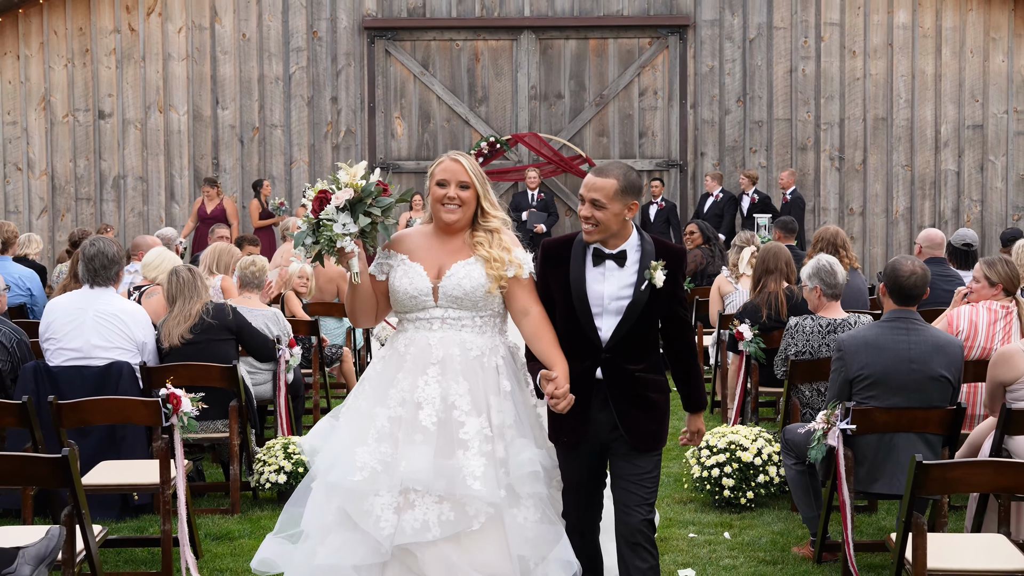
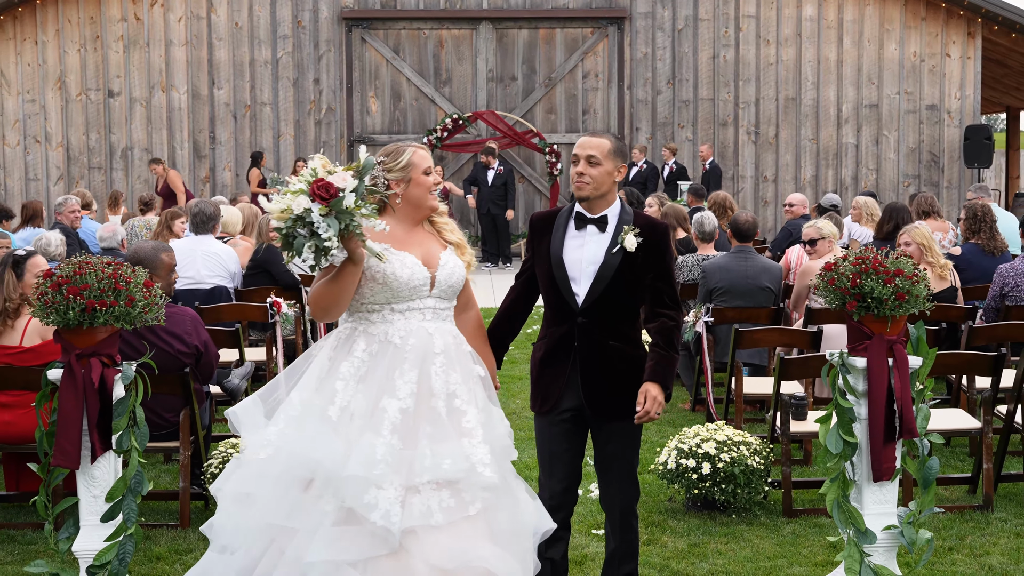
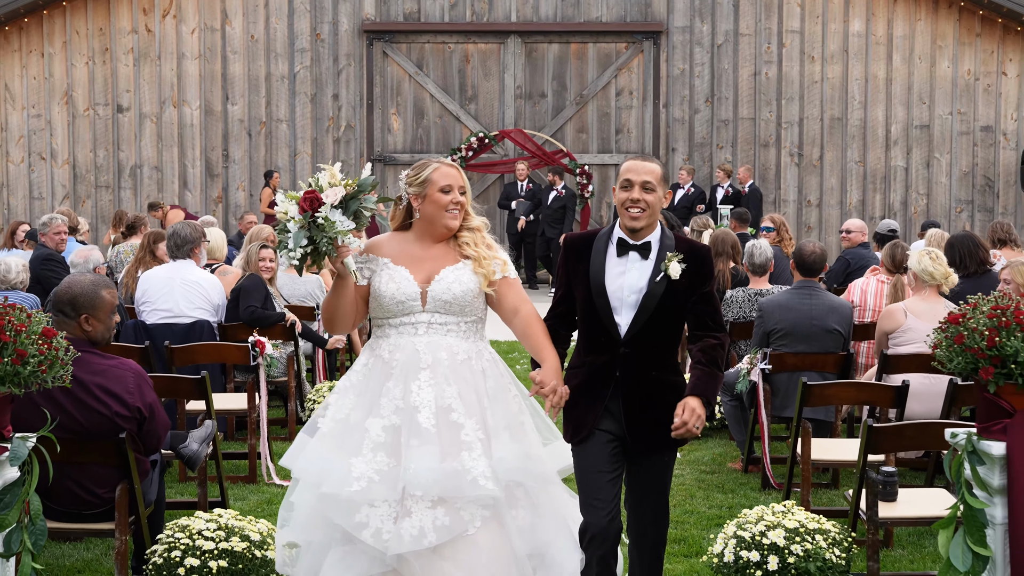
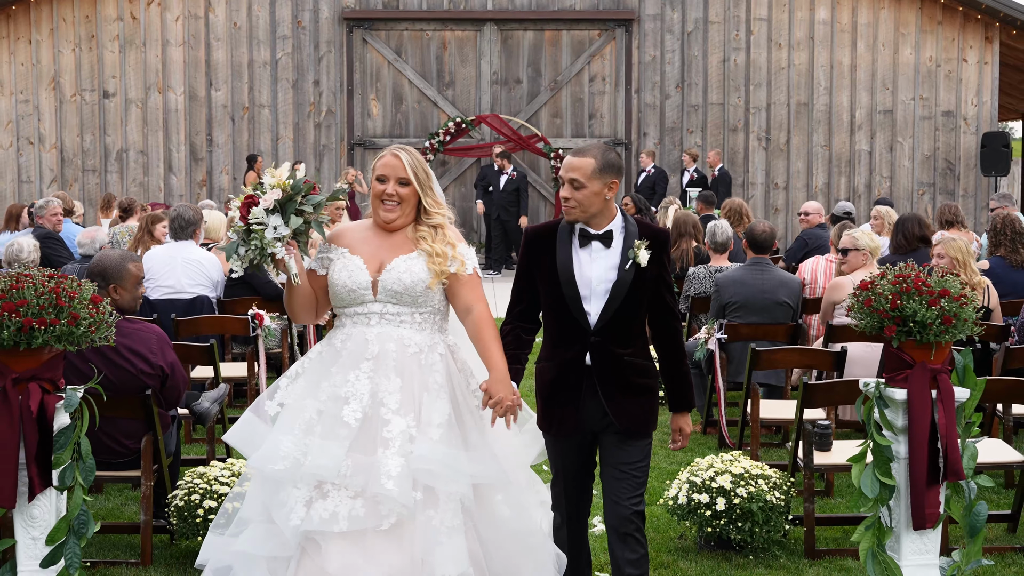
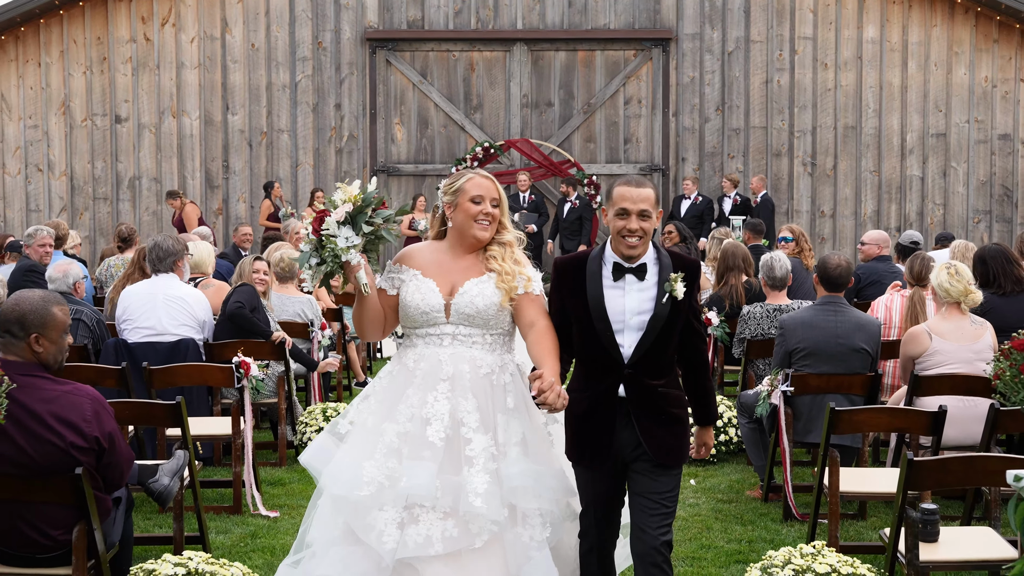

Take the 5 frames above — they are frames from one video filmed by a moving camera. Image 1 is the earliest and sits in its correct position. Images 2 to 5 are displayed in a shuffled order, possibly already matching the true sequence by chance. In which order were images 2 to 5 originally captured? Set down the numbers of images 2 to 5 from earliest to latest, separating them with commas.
5, 3, 4, 2
